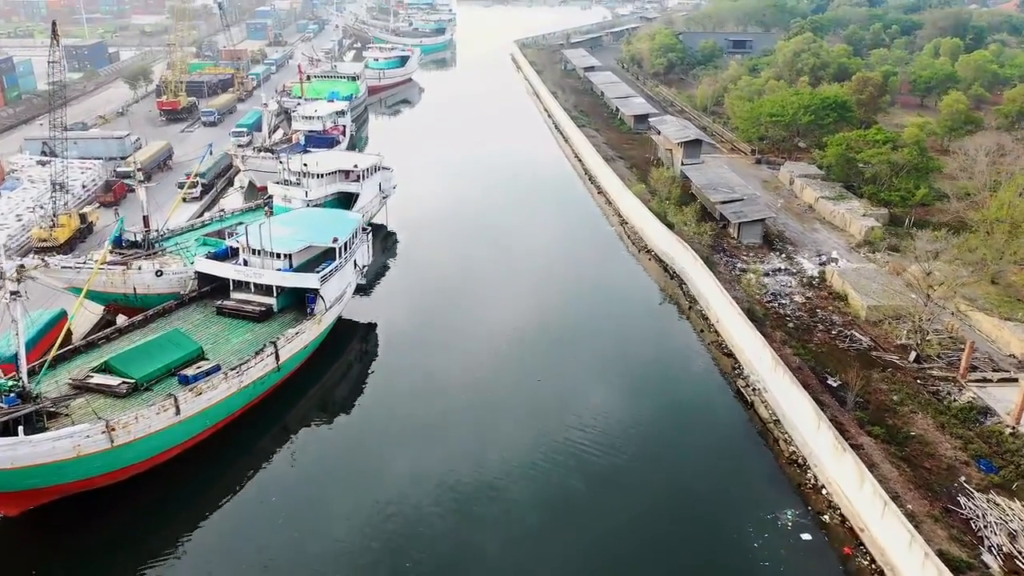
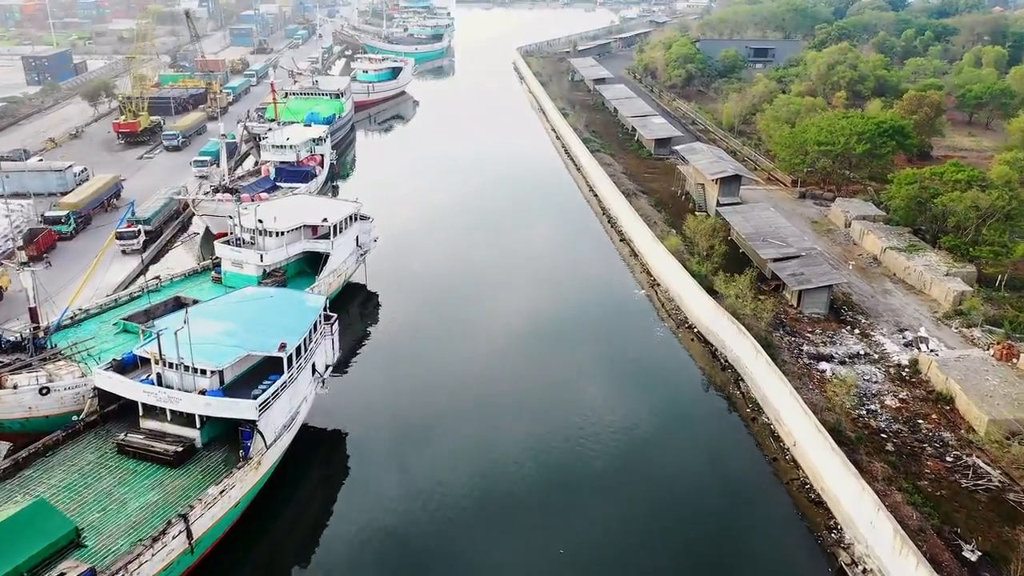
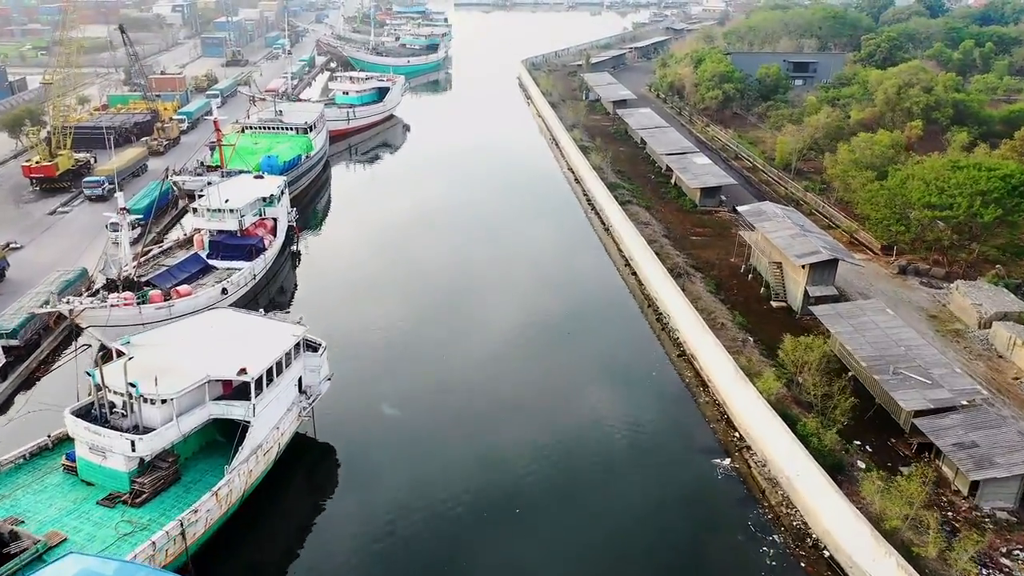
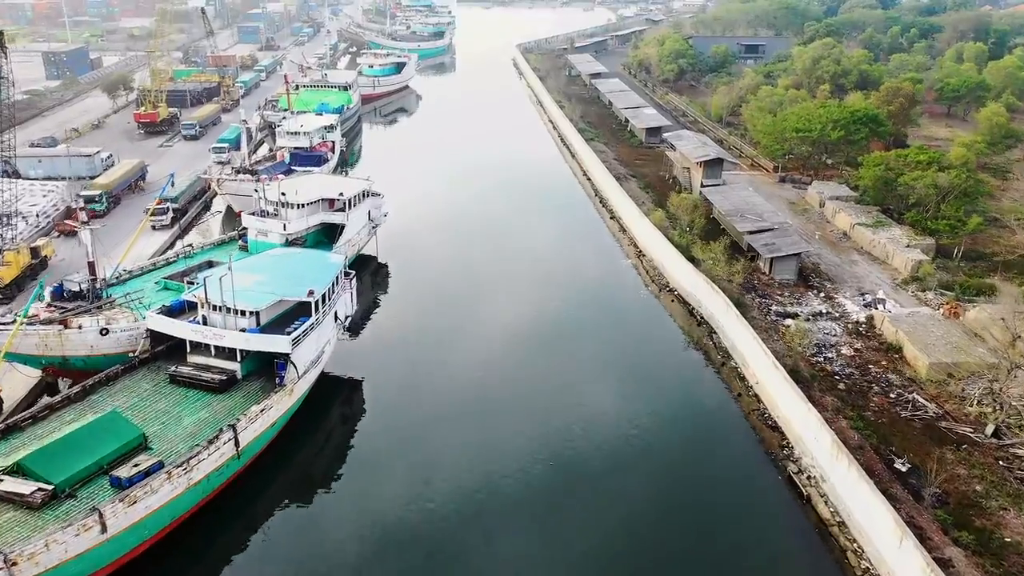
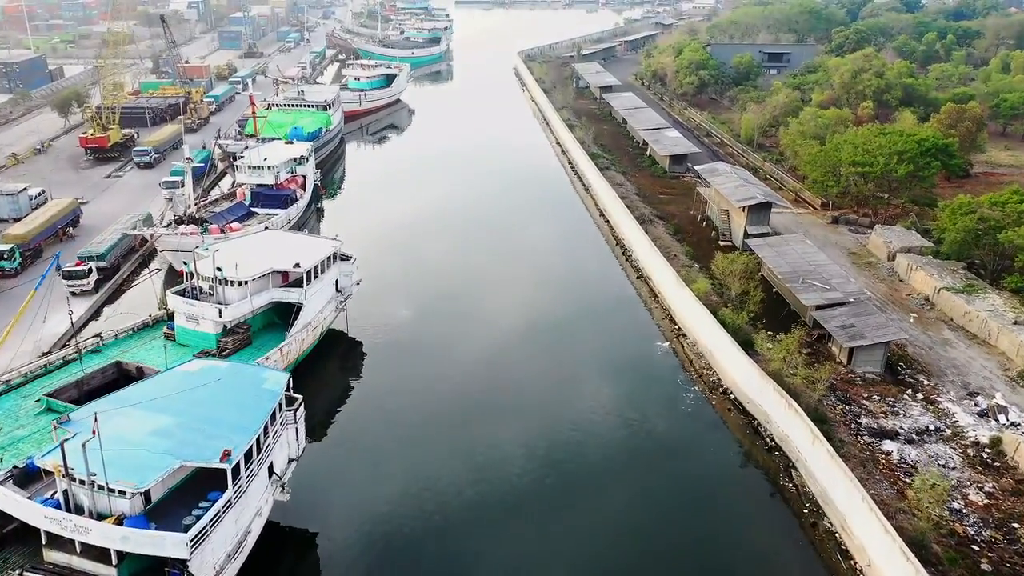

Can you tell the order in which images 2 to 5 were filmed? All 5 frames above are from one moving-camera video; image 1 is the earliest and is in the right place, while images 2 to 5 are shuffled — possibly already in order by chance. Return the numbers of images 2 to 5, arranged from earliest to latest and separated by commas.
4, 2, 5, 3
